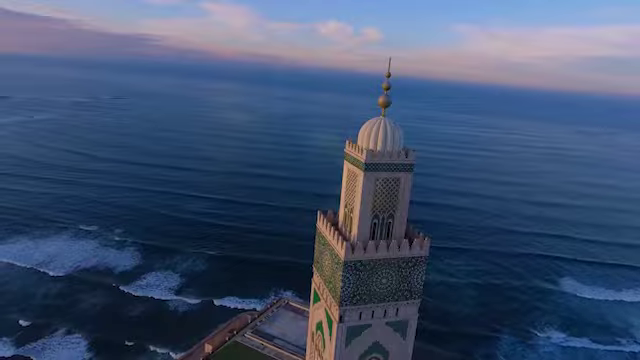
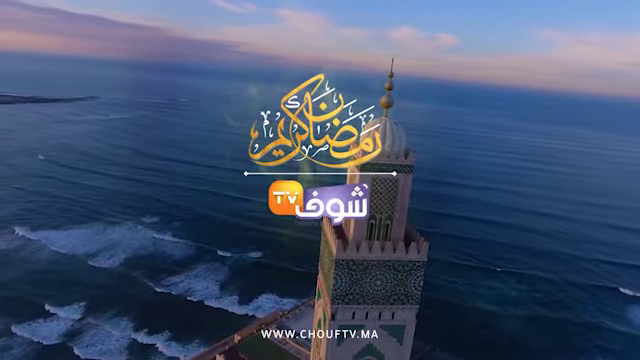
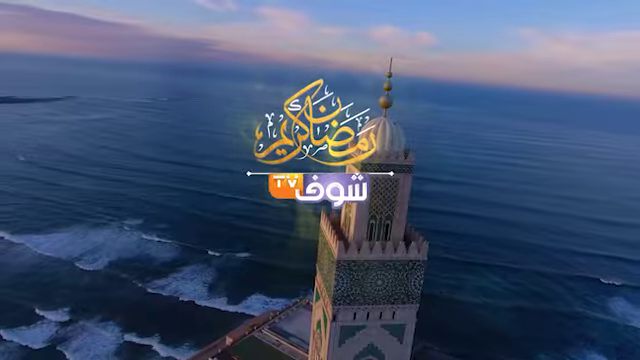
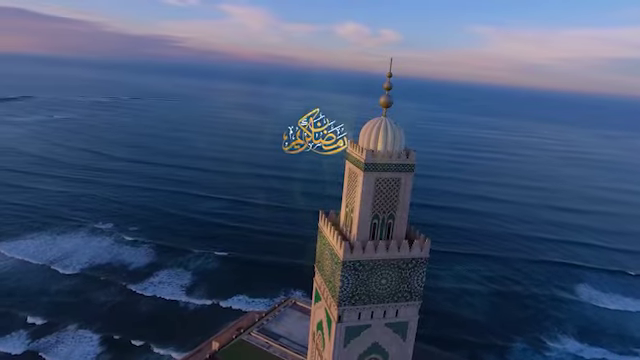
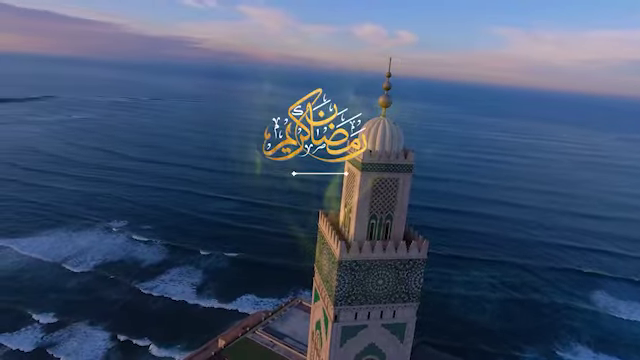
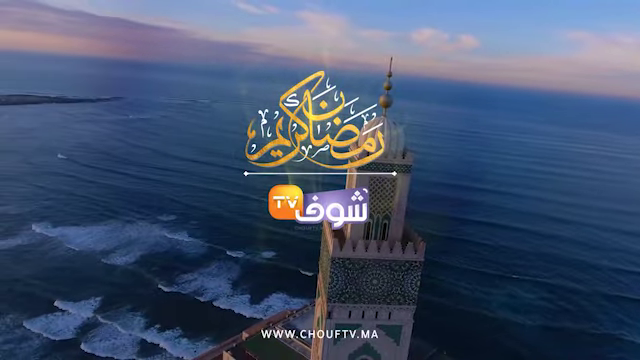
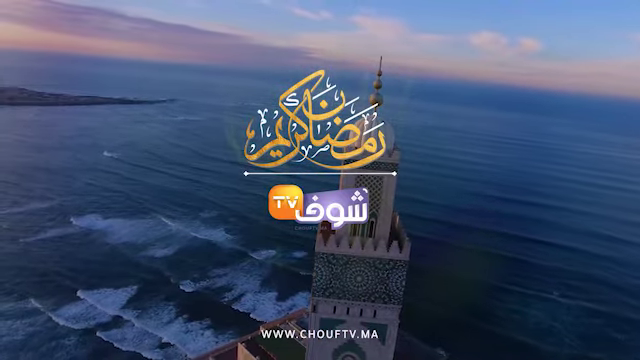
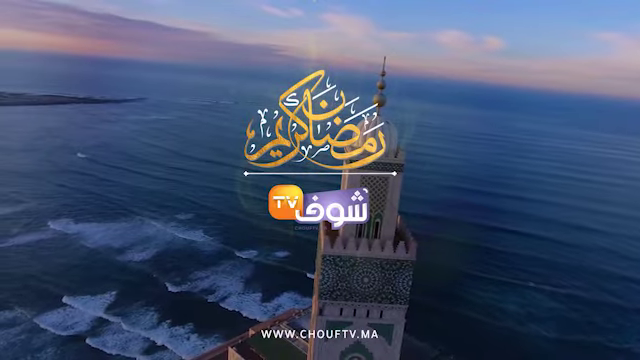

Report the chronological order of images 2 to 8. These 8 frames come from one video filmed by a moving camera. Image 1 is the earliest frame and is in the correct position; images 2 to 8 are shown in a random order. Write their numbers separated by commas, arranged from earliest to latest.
4, 5, 3, 2, 6, 8, 7
